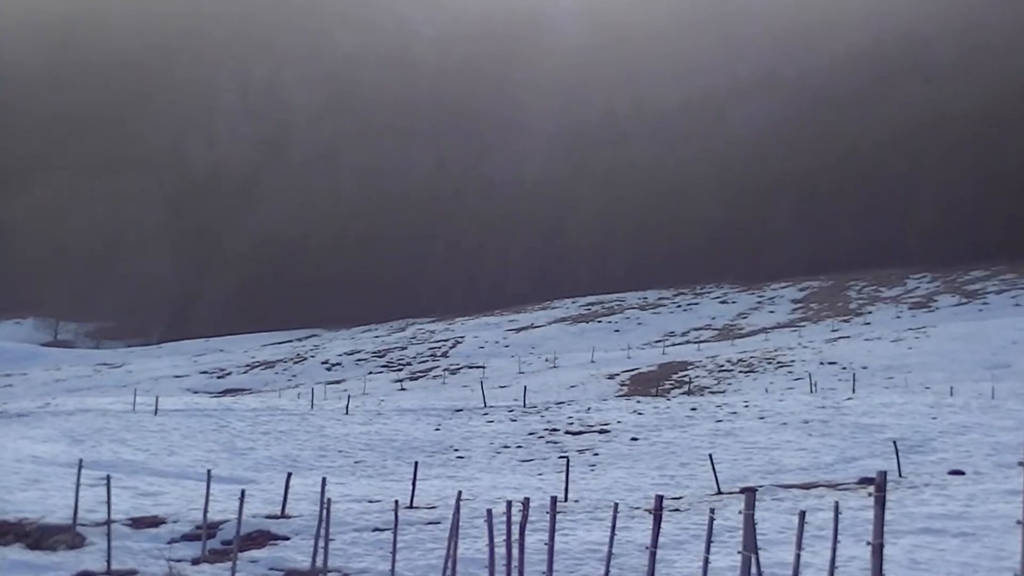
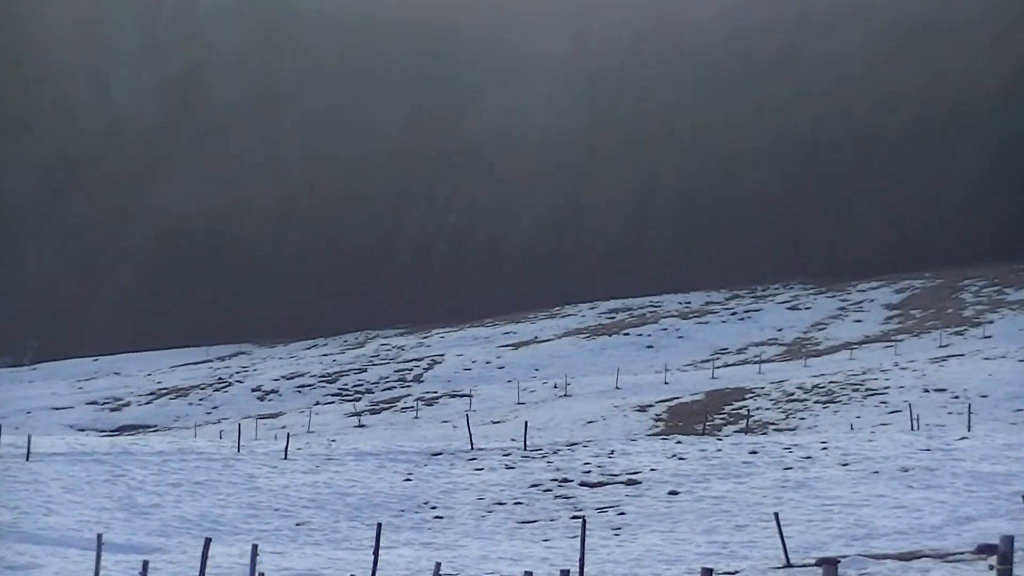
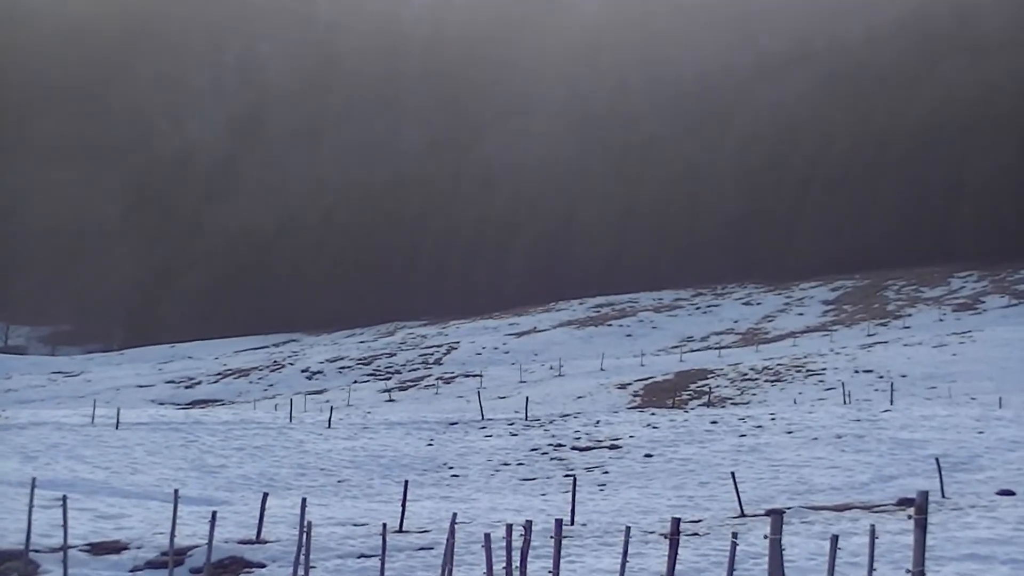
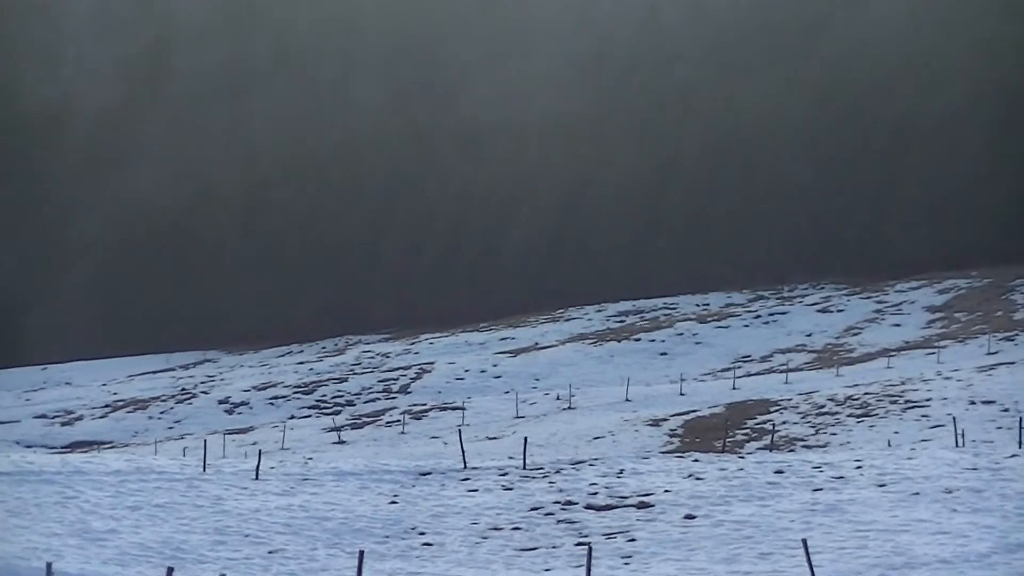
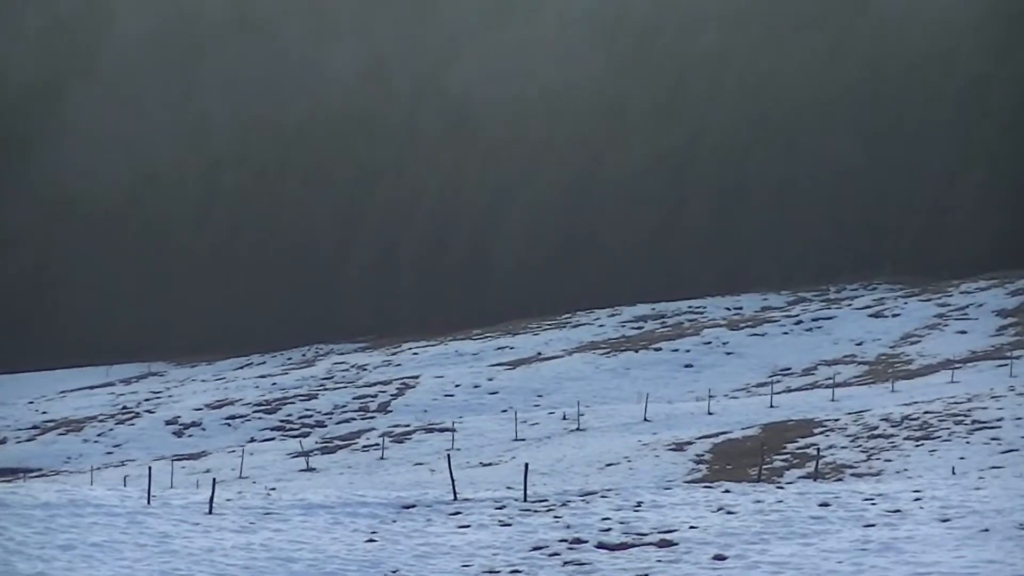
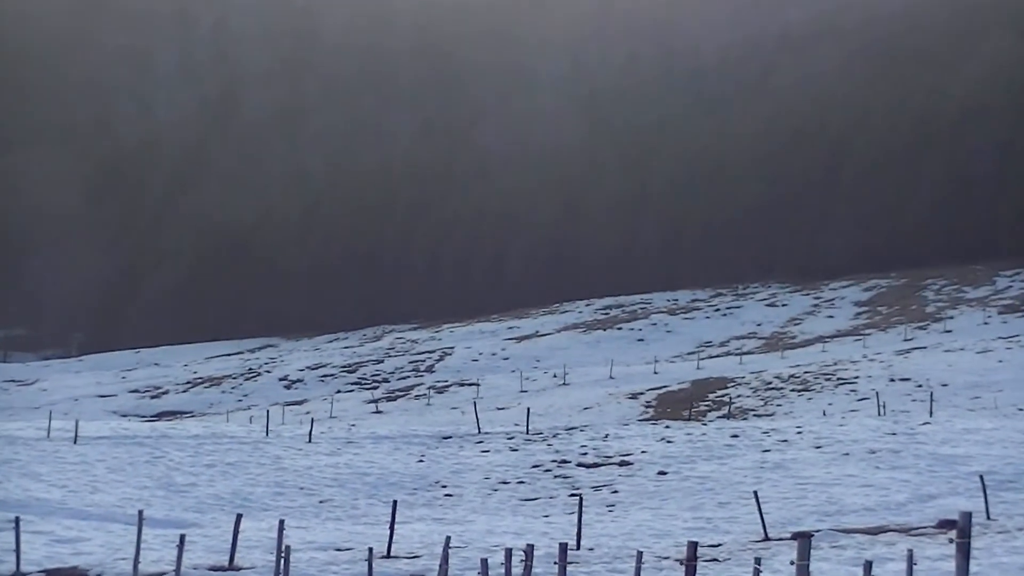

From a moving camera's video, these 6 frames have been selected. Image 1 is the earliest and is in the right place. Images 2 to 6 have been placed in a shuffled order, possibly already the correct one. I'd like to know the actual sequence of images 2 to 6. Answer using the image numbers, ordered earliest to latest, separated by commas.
3, 6, 2, 4, 5
